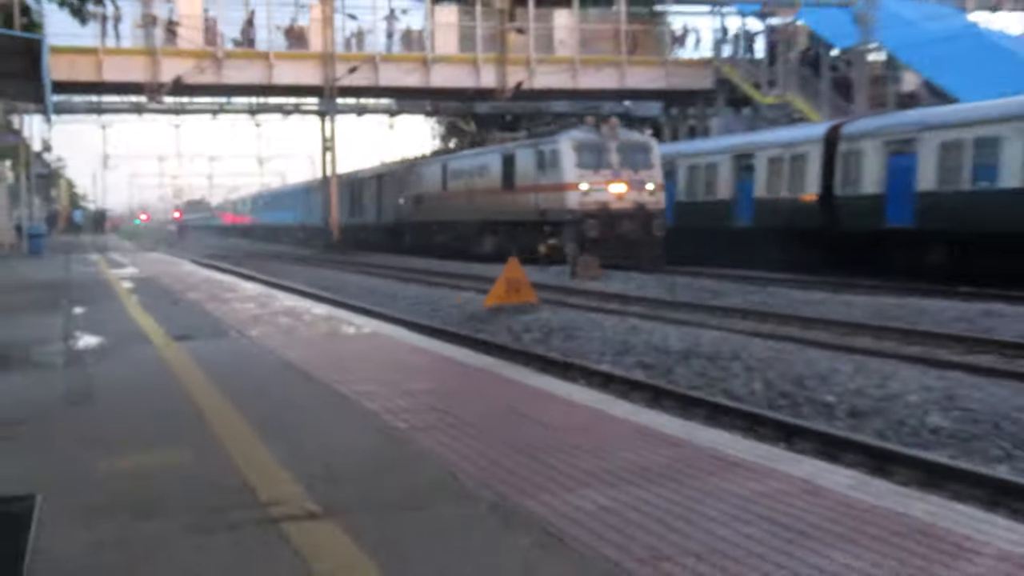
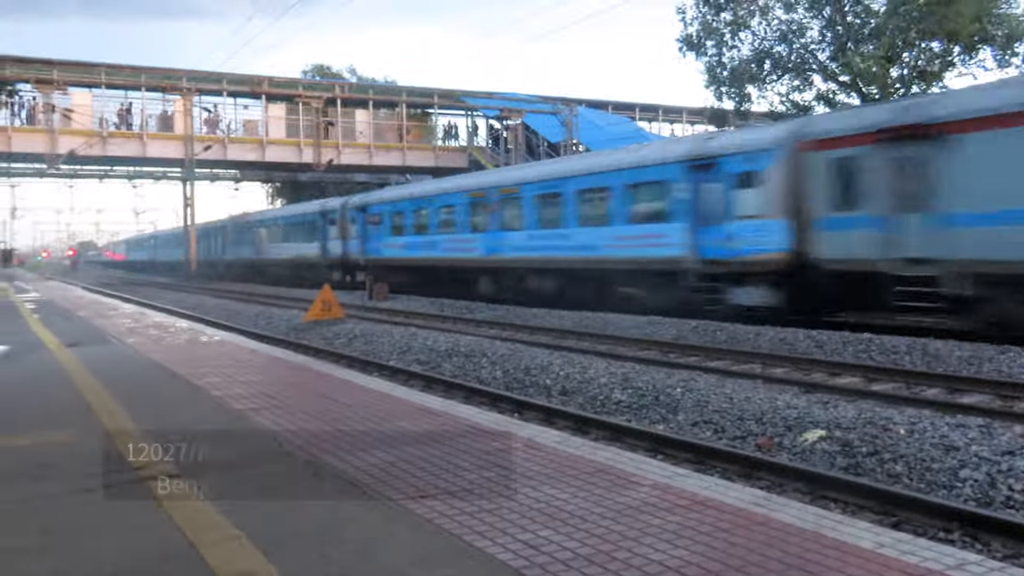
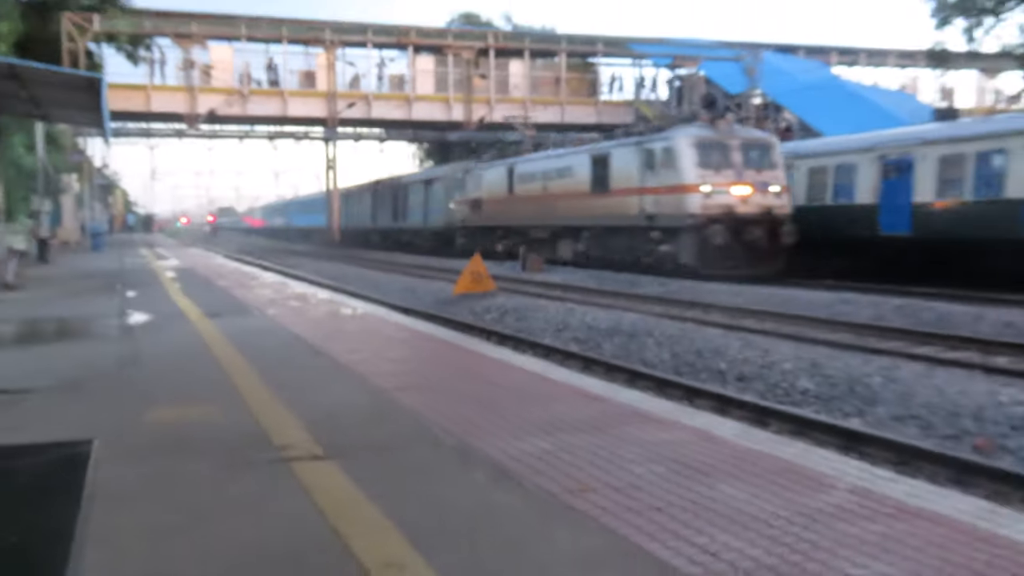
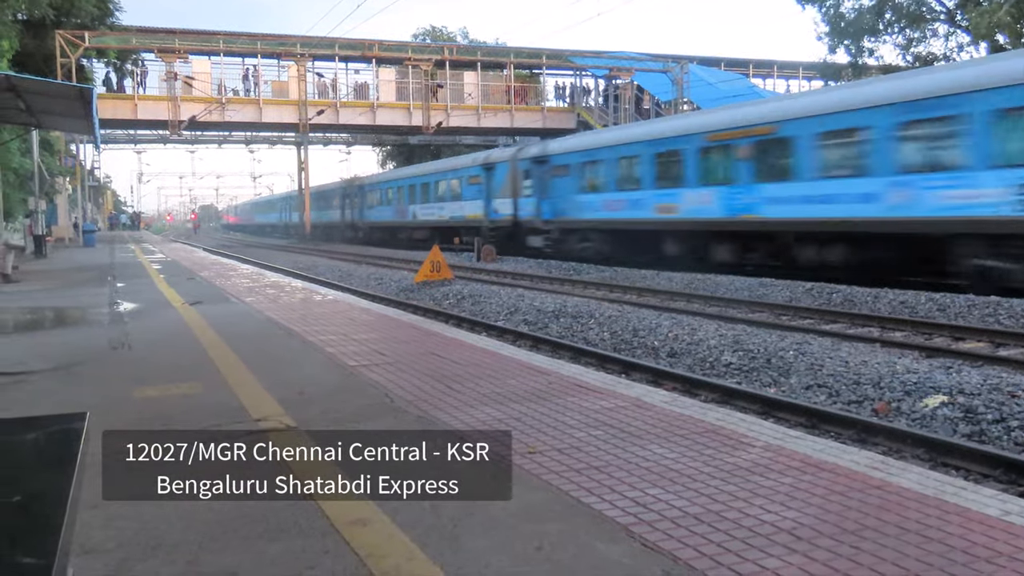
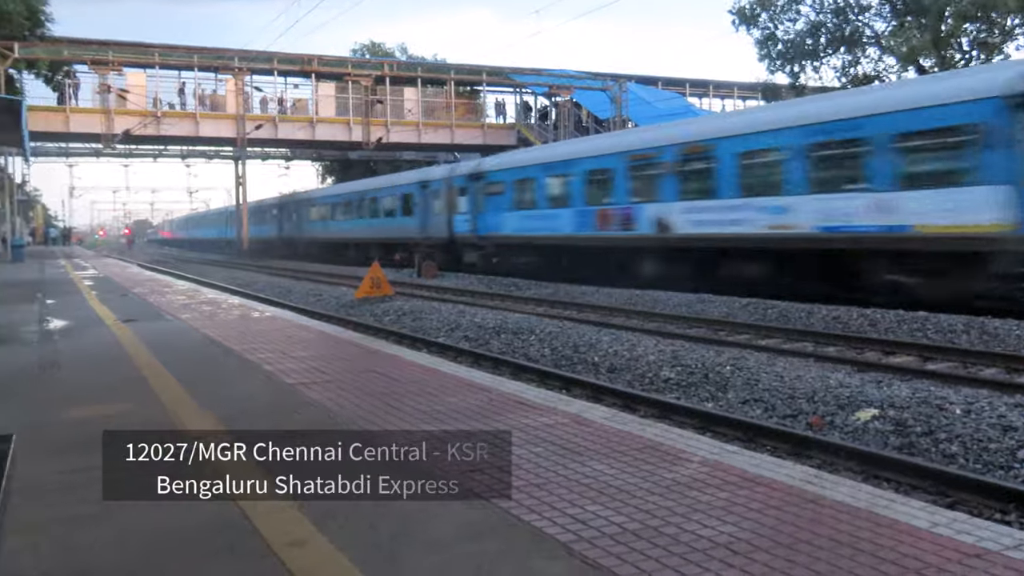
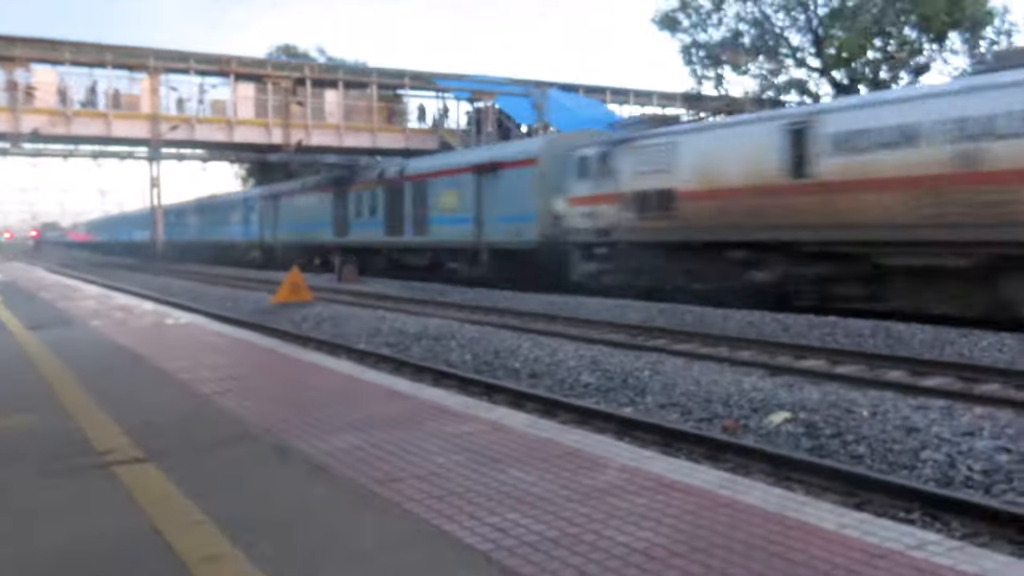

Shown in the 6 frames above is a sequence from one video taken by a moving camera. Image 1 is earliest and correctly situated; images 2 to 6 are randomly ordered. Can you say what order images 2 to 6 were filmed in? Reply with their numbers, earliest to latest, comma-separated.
3, 6, 2, 5, 4
